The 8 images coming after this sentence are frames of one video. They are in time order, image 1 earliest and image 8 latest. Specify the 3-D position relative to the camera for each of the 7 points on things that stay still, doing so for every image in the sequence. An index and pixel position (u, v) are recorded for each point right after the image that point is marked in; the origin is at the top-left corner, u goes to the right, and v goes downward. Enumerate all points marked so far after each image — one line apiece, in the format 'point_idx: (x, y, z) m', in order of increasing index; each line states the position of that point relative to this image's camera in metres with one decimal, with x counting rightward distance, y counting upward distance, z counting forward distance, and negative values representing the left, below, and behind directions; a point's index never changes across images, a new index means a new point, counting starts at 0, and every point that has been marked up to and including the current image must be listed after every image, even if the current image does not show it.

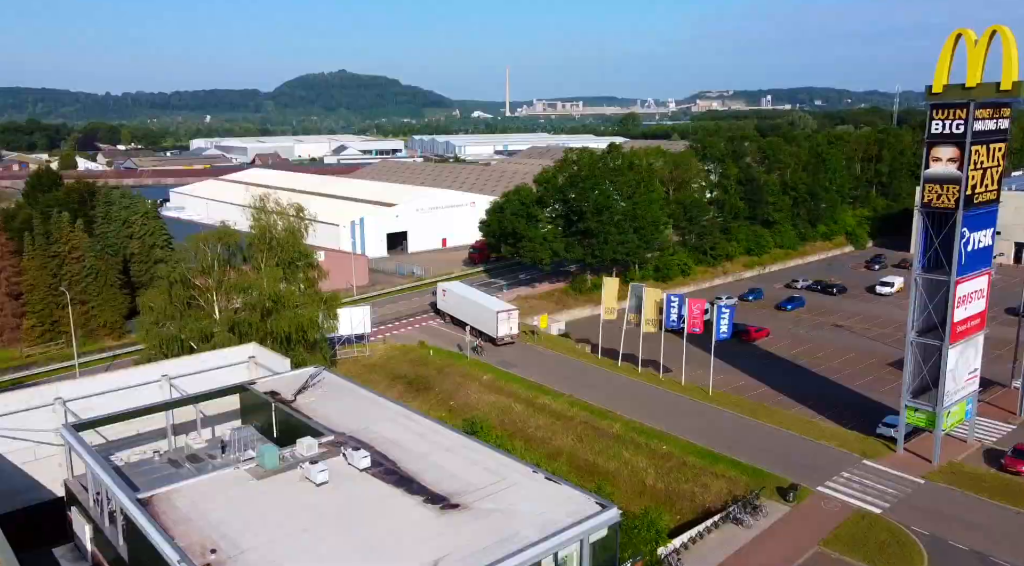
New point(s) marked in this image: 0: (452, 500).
0: (-1.5, -5.1, +18.7) m
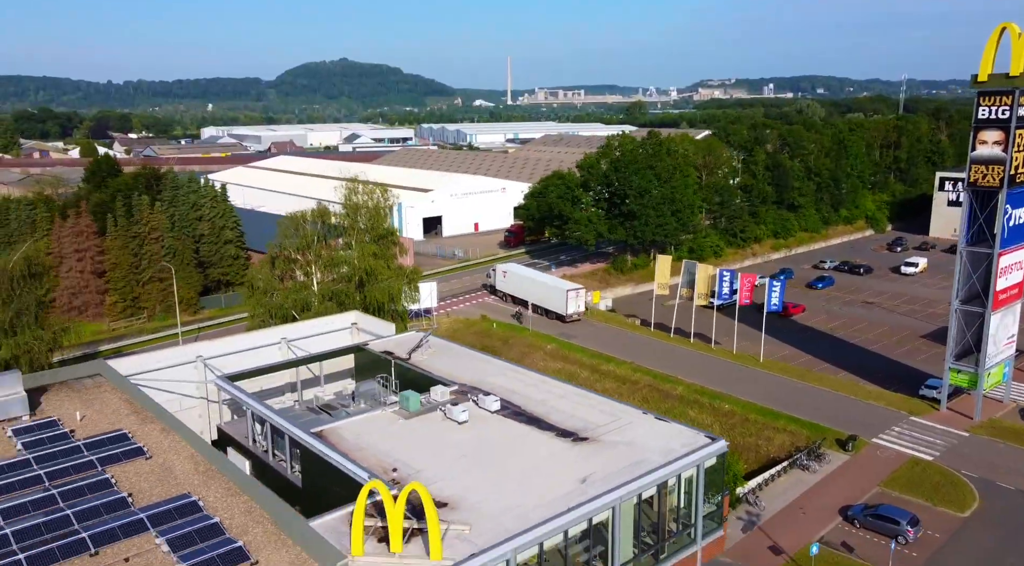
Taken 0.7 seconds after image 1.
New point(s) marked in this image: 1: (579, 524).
0: (+1.9, -4.1, +21.7) m
1: (+1.5, -5.4, +17.6) m
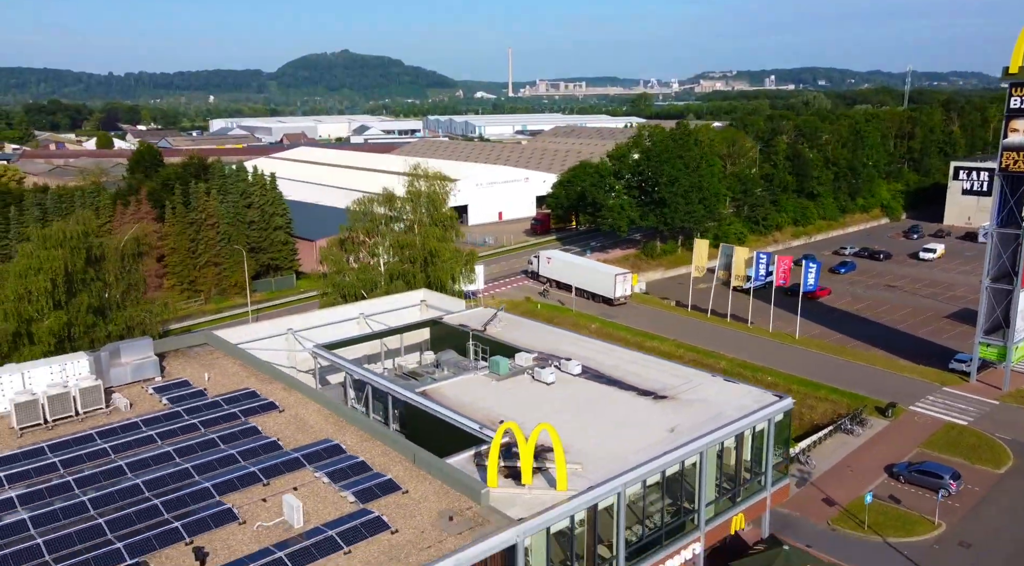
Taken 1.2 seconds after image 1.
0: (+4.5, -3.3, +24.1) m
1: (+4.2, -4.7, +20.0) m
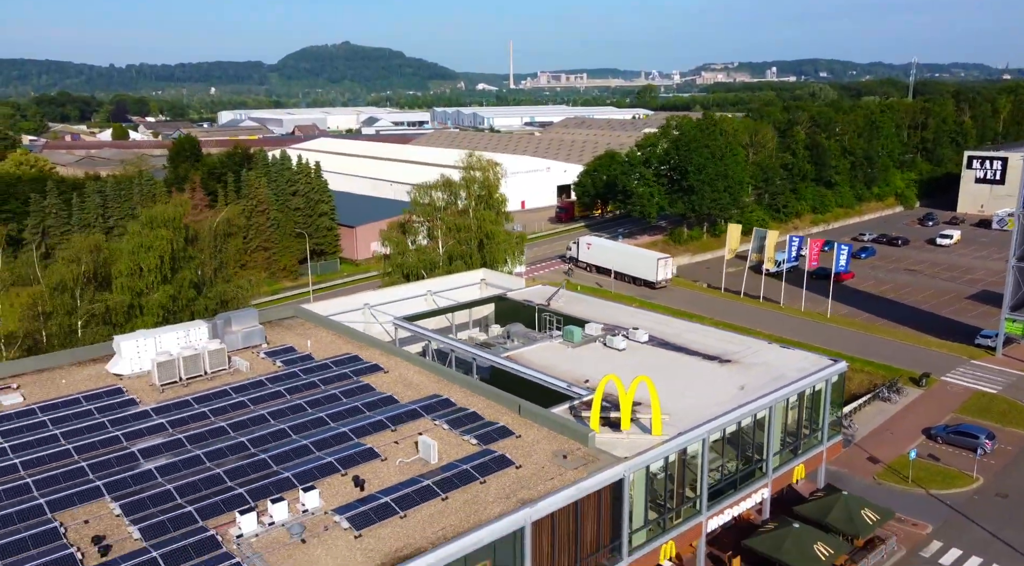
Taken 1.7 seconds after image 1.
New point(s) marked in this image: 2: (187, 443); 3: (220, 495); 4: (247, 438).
0: (+7.1, -2.5, +26.4) m
1: (+6.8, -3.8, +22.4) m
2: (-8.1, -4.0, +19.7) m
3: (-6.3, -4.6, +17.1) m
4: (-6.7, -3.9, +19.9) m
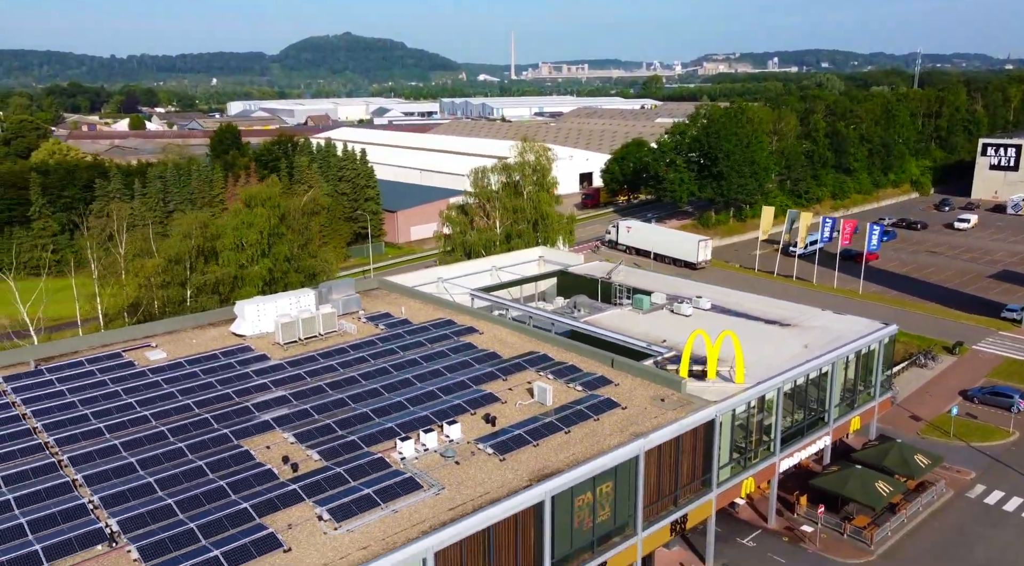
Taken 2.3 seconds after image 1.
0: (+10.0, -1.4, +29.0) m
1: (+9.6, -2.8, +24.9) m
2: (-5.2, -3.0, +22.3) m
3: (-3.4, -3.6, +19.7) m
4: (-3.8, -2.9, +22.5) m
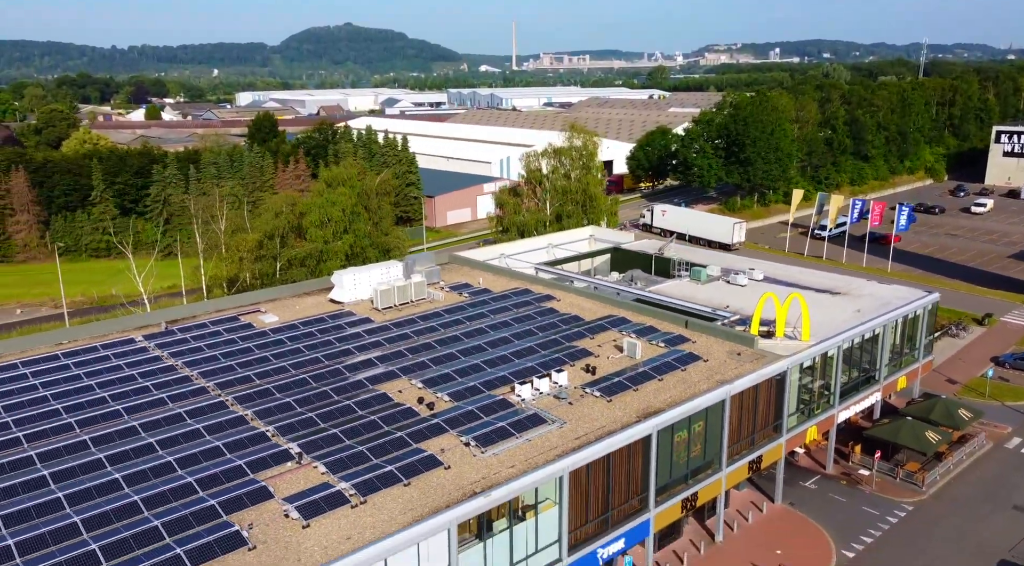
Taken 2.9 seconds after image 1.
0: (+12.8, -0.3, +31.4) m
1: (+12.4, -1.7, +27.4) m
2: (-2.4, -2.0, +24.8) m
3: (-0.6, -2.6, +22.2) m
4: (-1.0, -1.9, +25.0) m
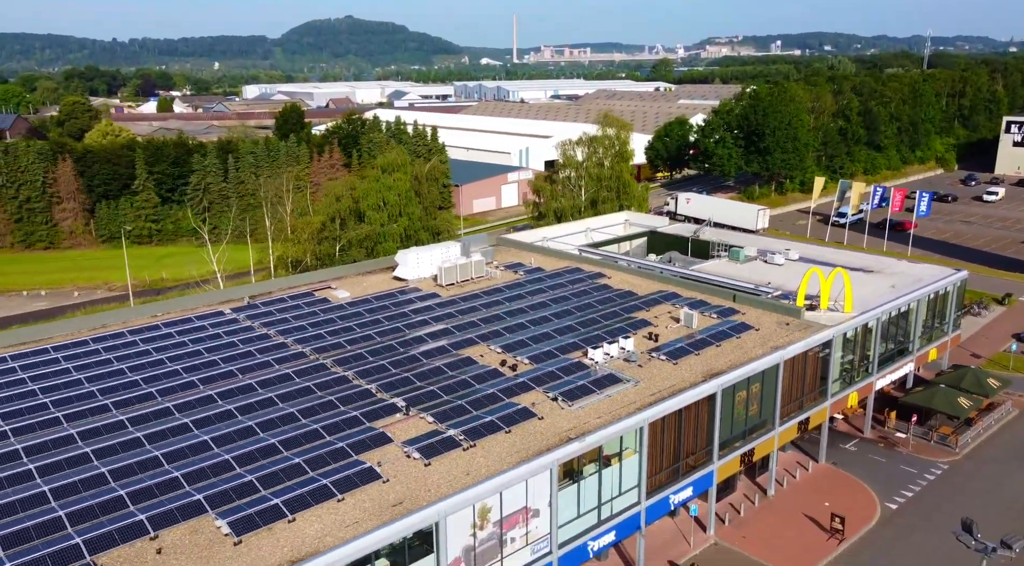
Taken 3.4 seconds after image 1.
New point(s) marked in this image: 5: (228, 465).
0: (+15.0, +0.6, +33.2) m
1: (+14.6, -0.9, +29.2) m
2: (-0.3, -1.2, +26.6) m
3: (+1.5, -1.8, +24.0) m
4: (+1.1, -1.1, +26.8) m
5: (-5.9, -3.8, +16.3) m
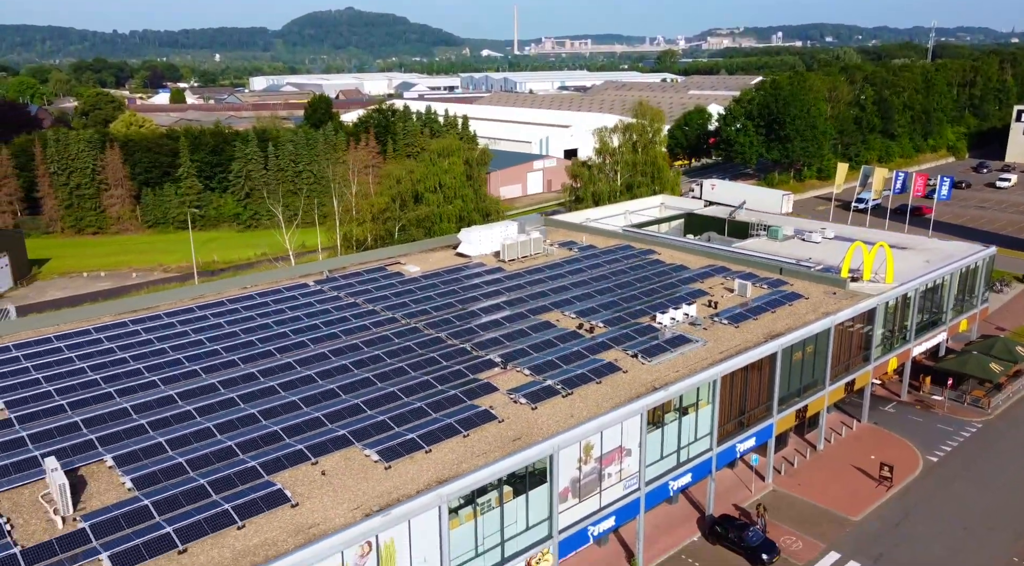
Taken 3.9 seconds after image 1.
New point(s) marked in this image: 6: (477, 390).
0: (+17.3, +1.7, +35.2) m
1: (+16.9, +0.1, +31.2) m
2: (+2.1, -0.2, +28.7) m
3: (+3.9, -0.9, +26.1) m
4: (+3.5, -0.1, +28.9) m
5: (-3.6, -2.9, +18.4) m
6: (-0.9, -2.7, +19.7) m
